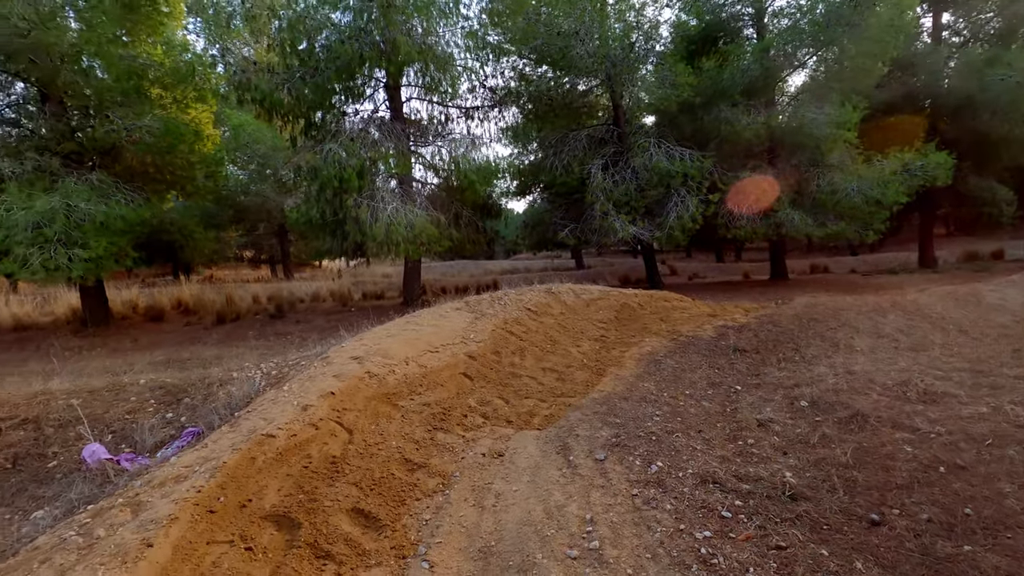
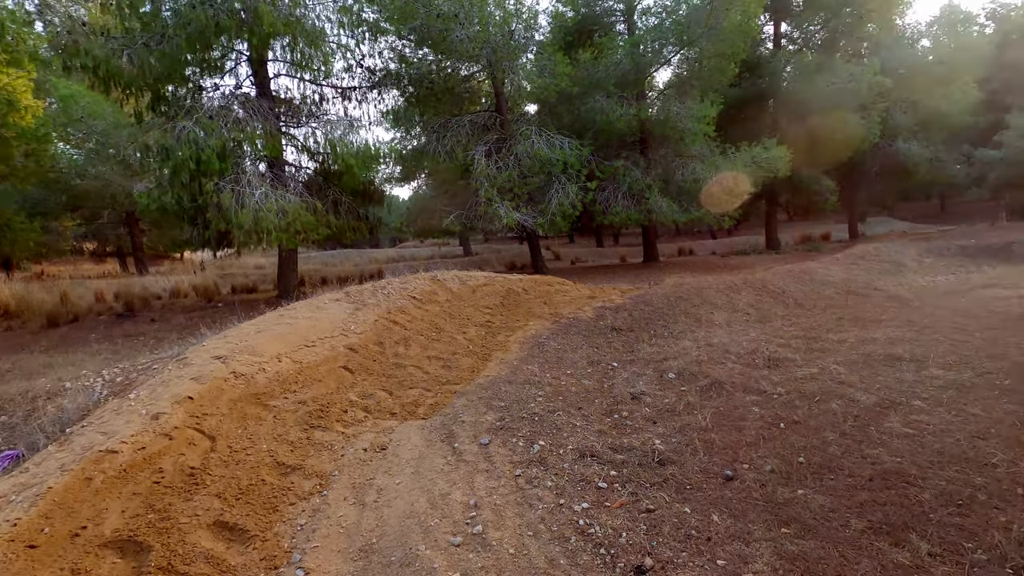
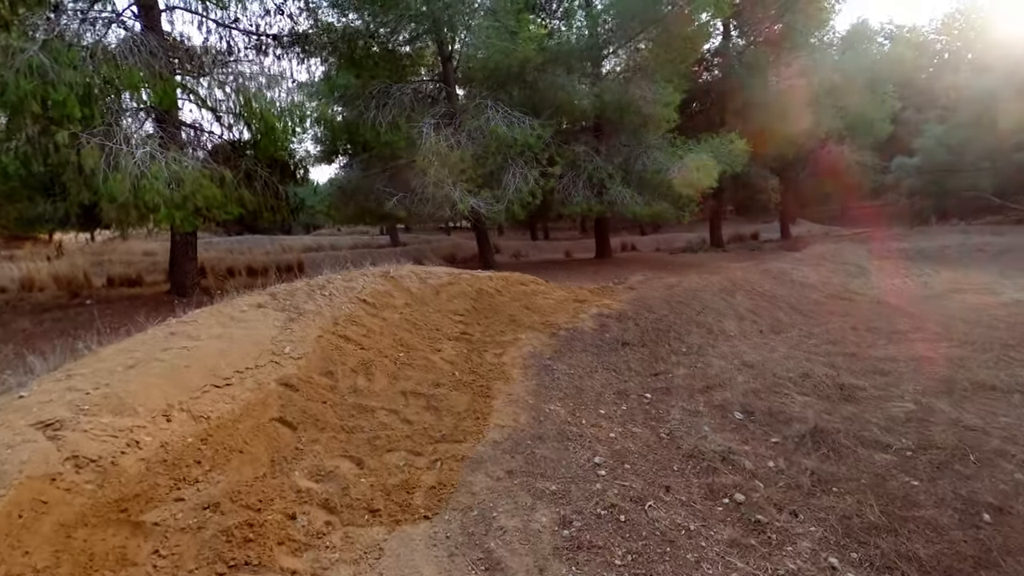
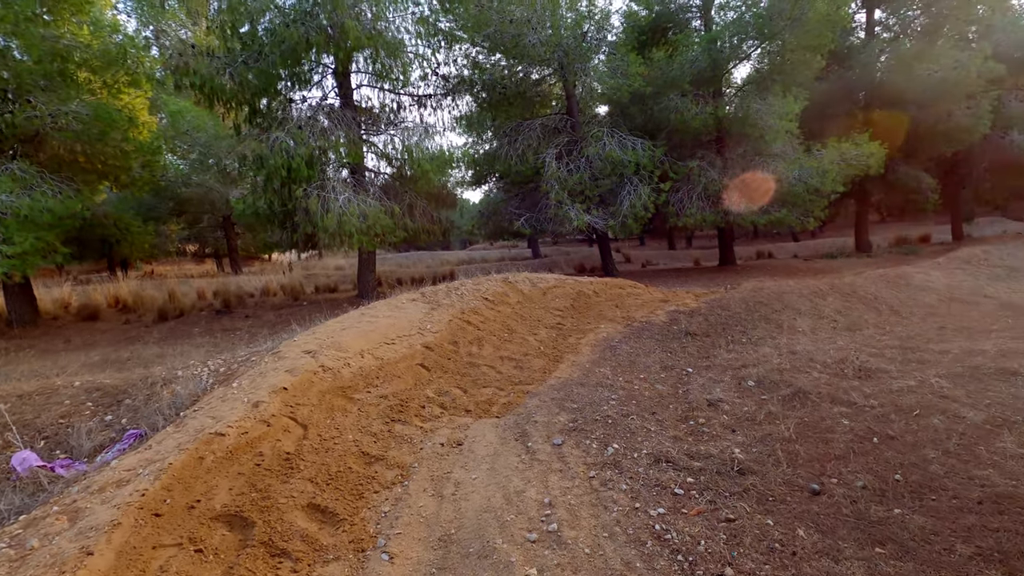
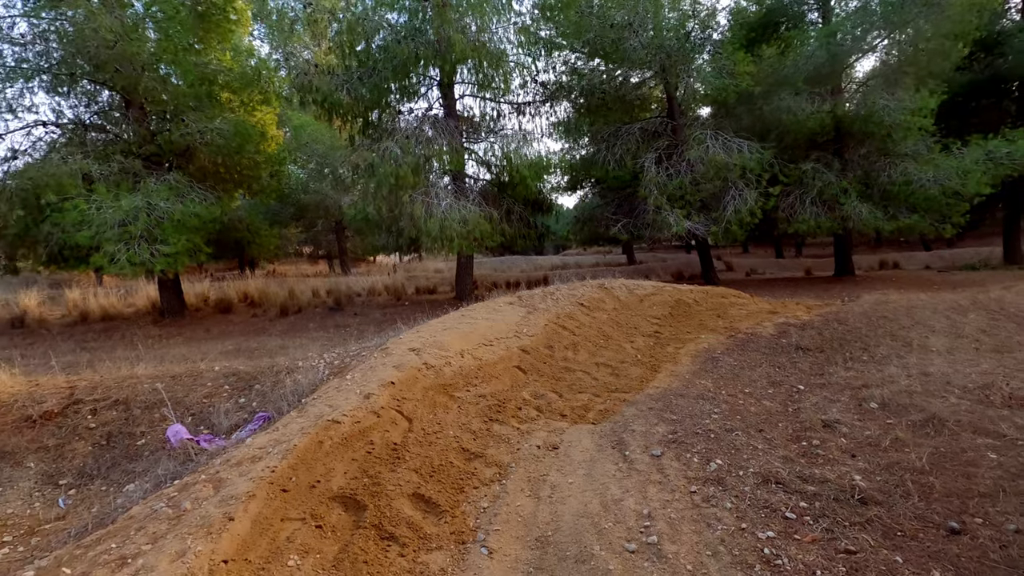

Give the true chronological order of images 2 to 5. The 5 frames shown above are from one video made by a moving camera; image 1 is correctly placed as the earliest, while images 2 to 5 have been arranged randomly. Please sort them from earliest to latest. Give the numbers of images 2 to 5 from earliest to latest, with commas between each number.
5, 4, 2, 3
